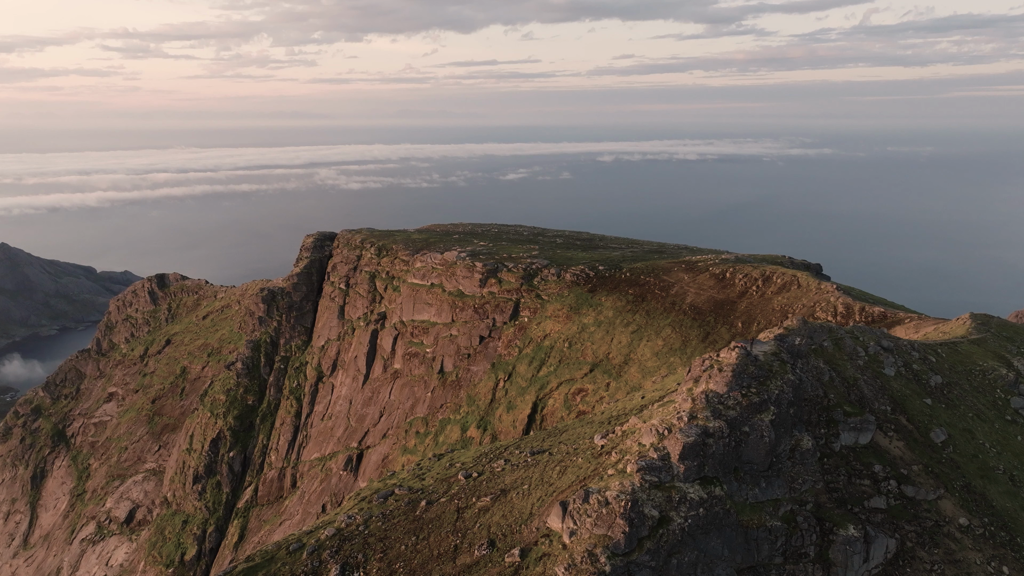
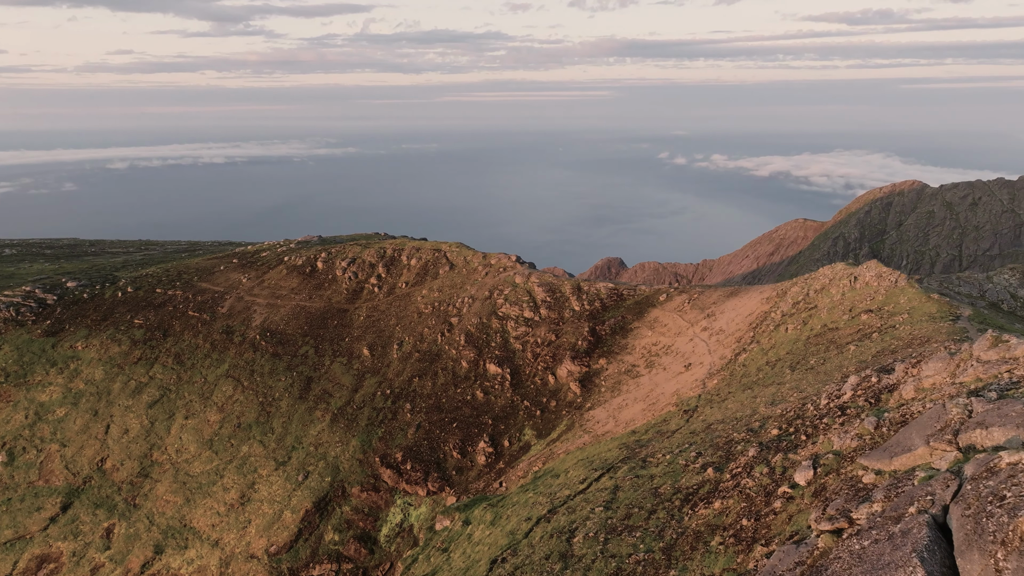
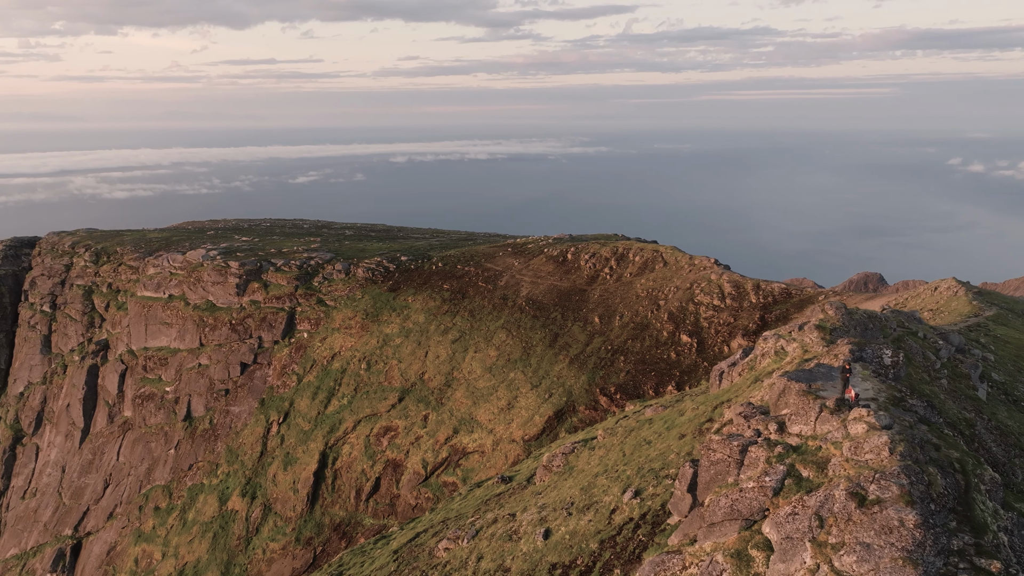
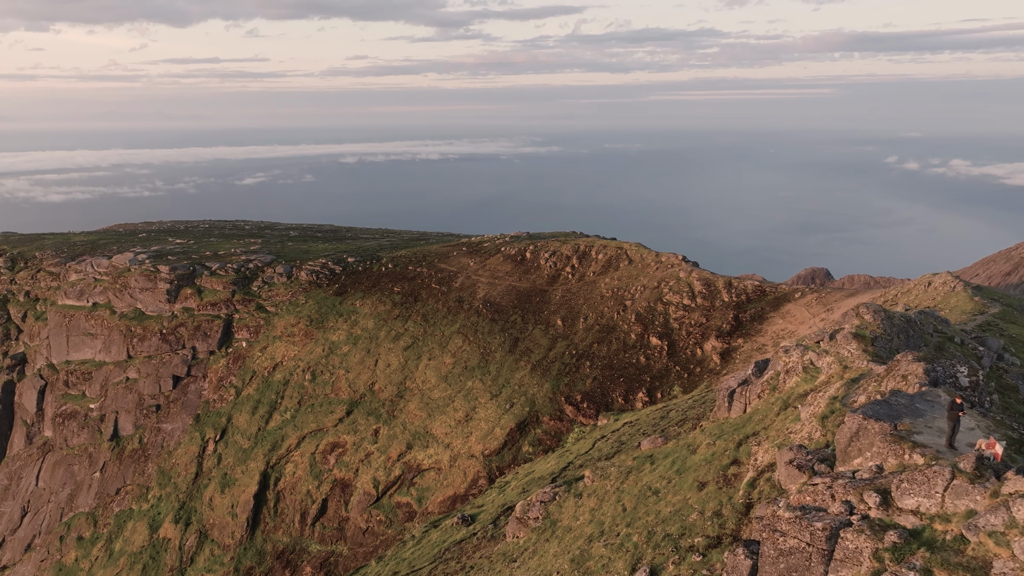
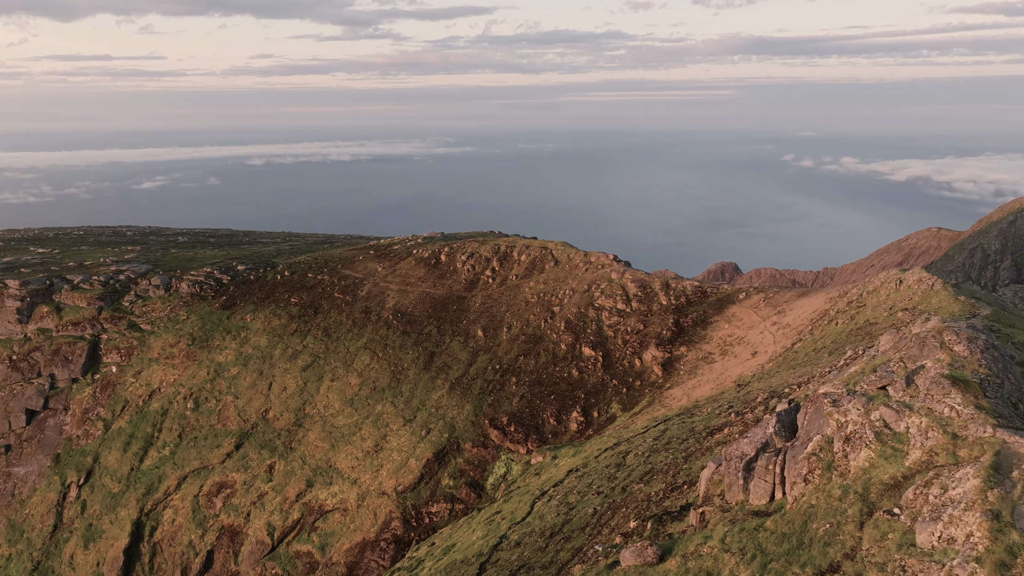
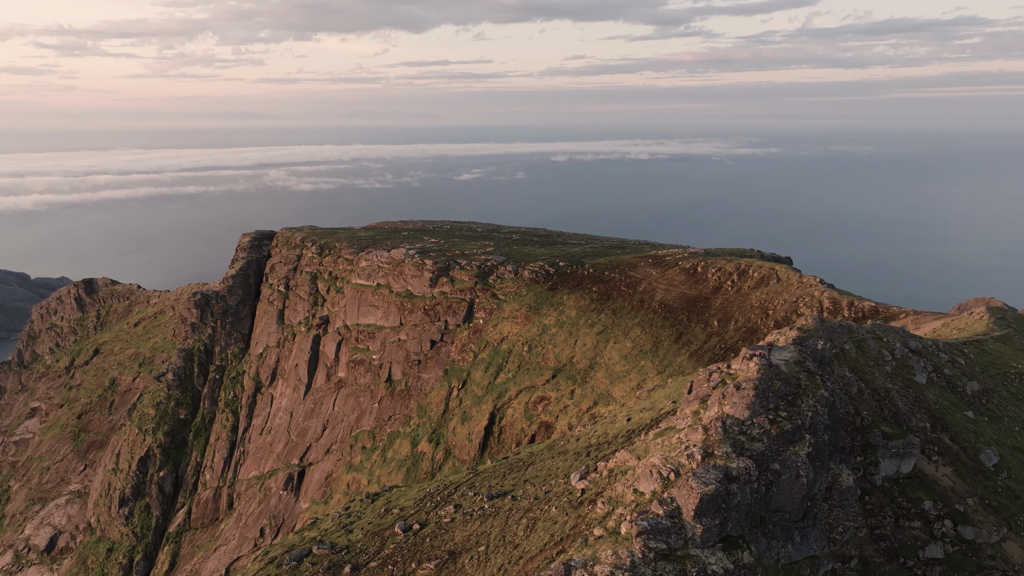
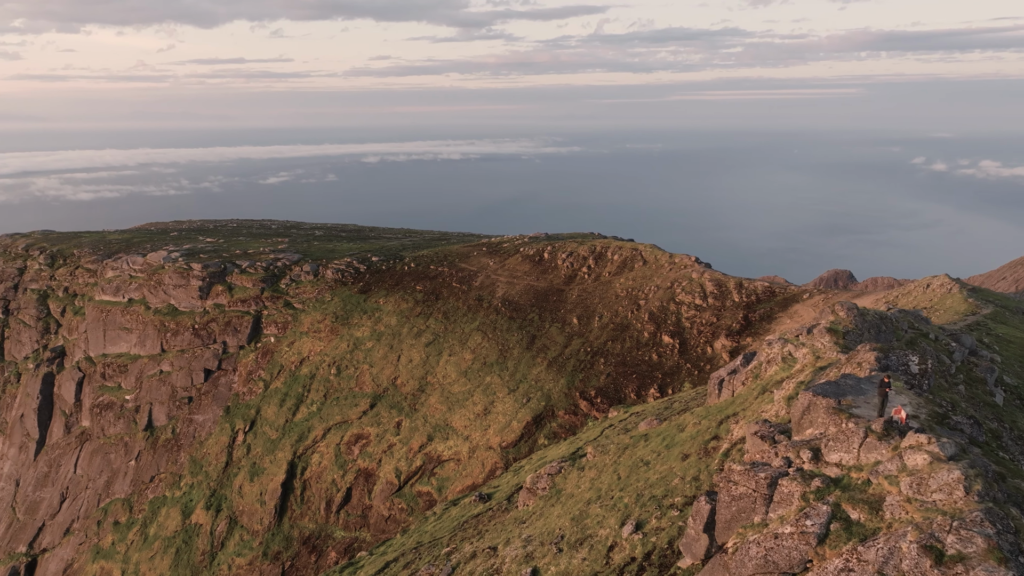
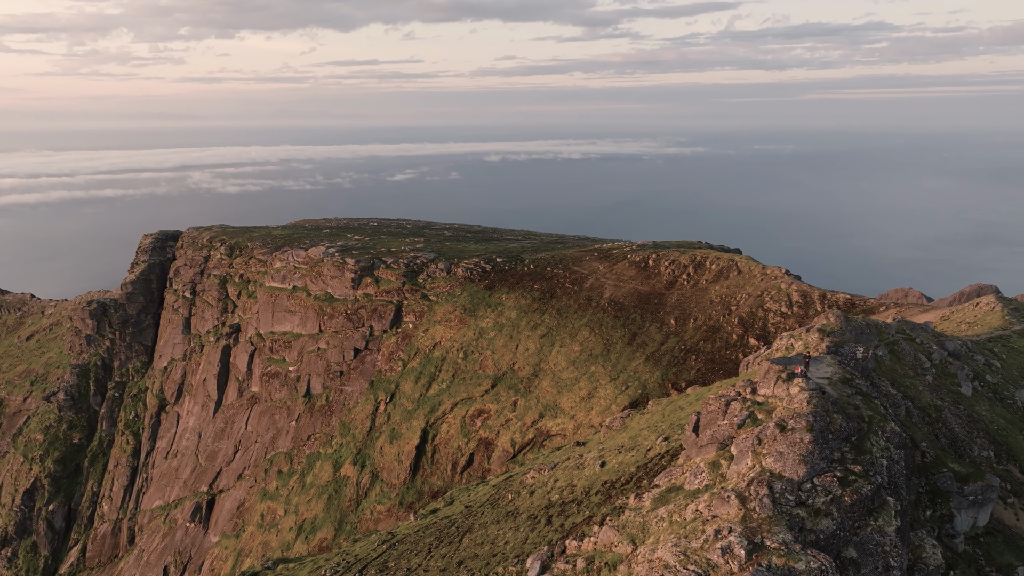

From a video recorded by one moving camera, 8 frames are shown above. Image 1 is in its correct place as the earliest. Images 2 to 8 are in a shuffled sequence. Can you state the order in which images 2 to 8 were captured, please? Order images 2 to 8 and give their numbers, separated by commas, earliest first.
6, 8, 3, 7, 4, 5, 2
